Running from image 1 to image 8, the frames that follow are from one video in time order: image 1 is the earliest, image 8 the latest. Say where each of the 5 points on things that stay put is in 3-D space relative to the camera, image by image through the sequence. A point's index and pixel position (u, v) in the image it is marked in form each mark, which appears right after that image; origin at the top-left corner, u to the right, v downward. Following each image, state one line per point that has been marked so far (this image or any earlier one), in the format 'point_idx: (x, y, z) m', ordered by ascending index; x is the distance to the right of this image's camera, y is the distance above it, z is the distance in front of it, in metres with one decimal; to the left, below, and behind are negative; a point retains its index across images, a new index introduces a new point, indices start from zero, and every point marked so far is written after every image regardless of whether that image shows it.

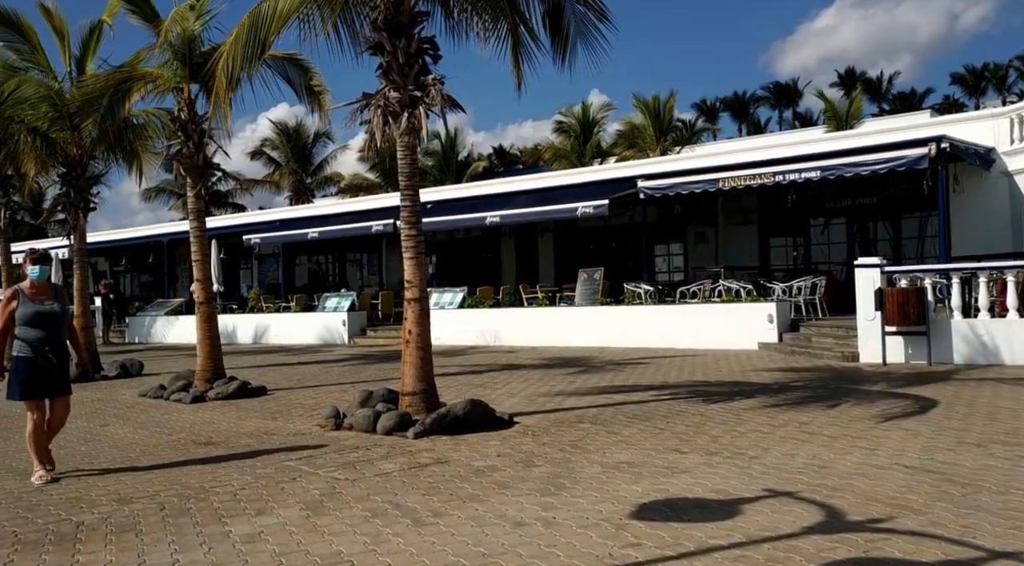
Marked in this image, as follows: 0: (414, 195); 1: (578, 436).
0: (-1.0, +0.9, +9.0) m
1: (+0.6, -1.3, +7.8) m
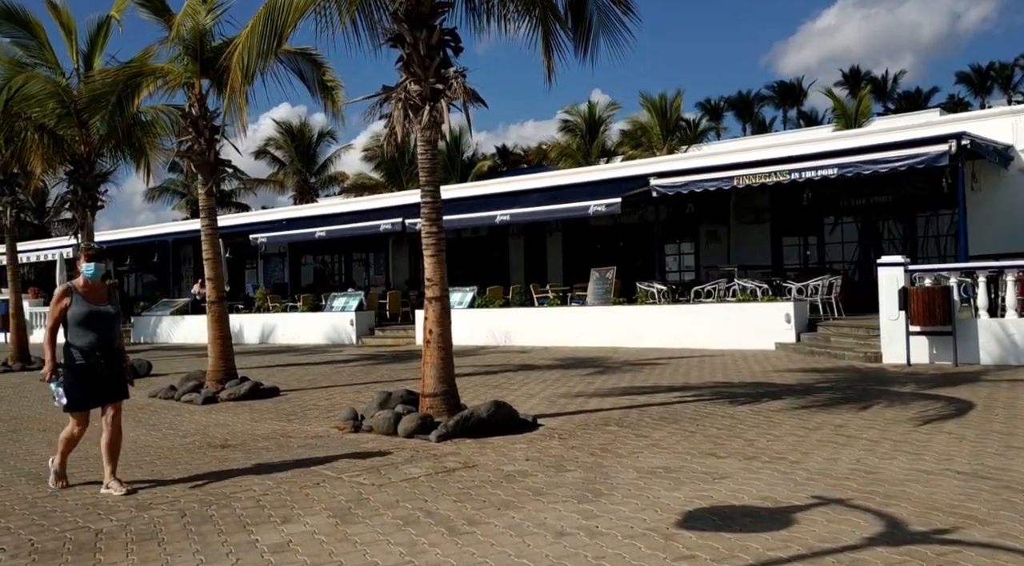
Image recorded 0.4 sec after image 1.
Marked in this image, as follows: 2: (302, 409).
0: (-0.7, +0.9, +8.7) m
1: (+0.8, -1.3, +7.6) m
2: (-2.5, -1.5, +10.5) m
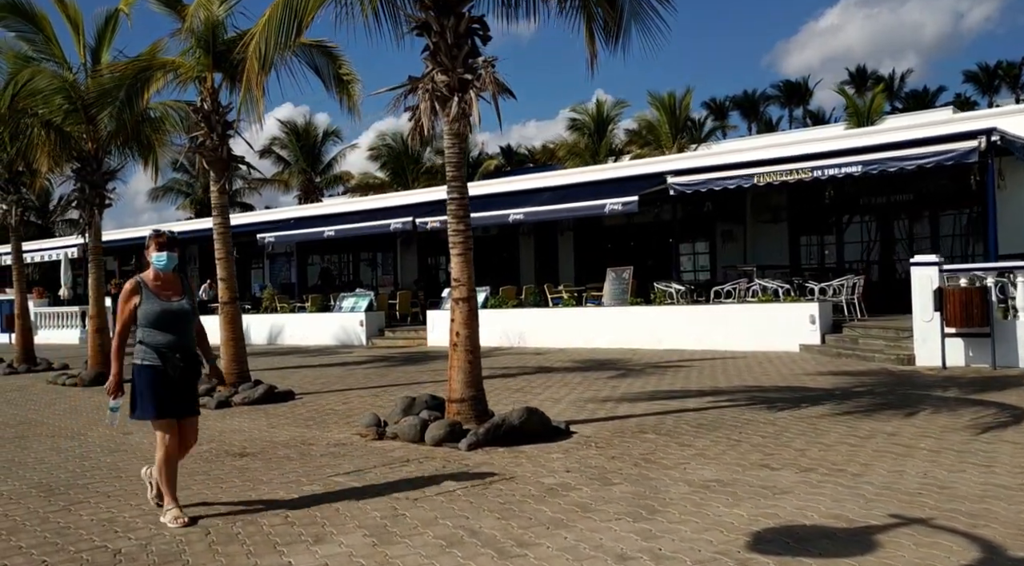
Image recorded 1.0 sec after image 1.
0: (-0.5, +0.9, +8.4) m
1: (+1.1, -1.3, +7.2) m
2: (-2.2, -1.5, +10.1) m
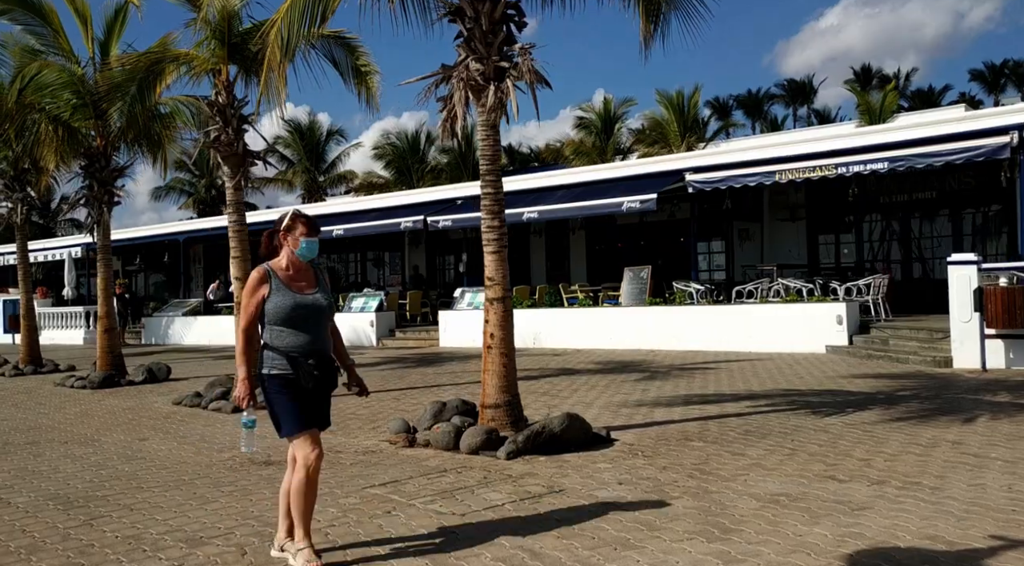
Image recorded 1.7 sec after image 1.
0: (-0.1, +0.9, +8.0) m
1: (+1.4, -1.3, +6.8) m
2: (-1.8, -1.5, +9.7) m
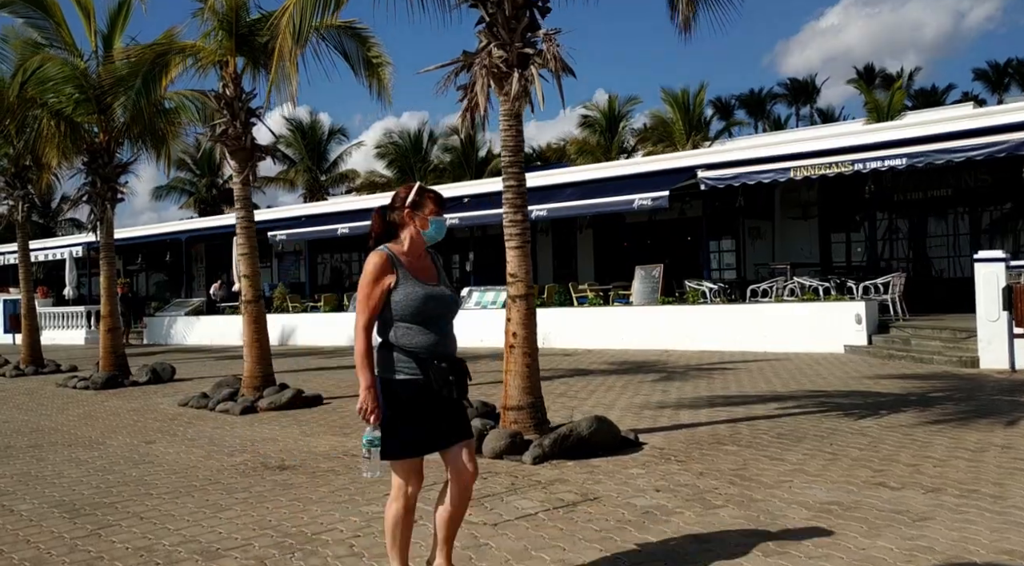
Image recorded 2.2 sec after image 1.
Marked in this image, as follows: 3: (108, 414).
0: (+0.1, +0.9, +7.6) m
1: (+1.6, -1.3, +6.5) m
2: (-1.6, -1.5, +9.4) m
3: (-5.1, -1.7, +11.4) m
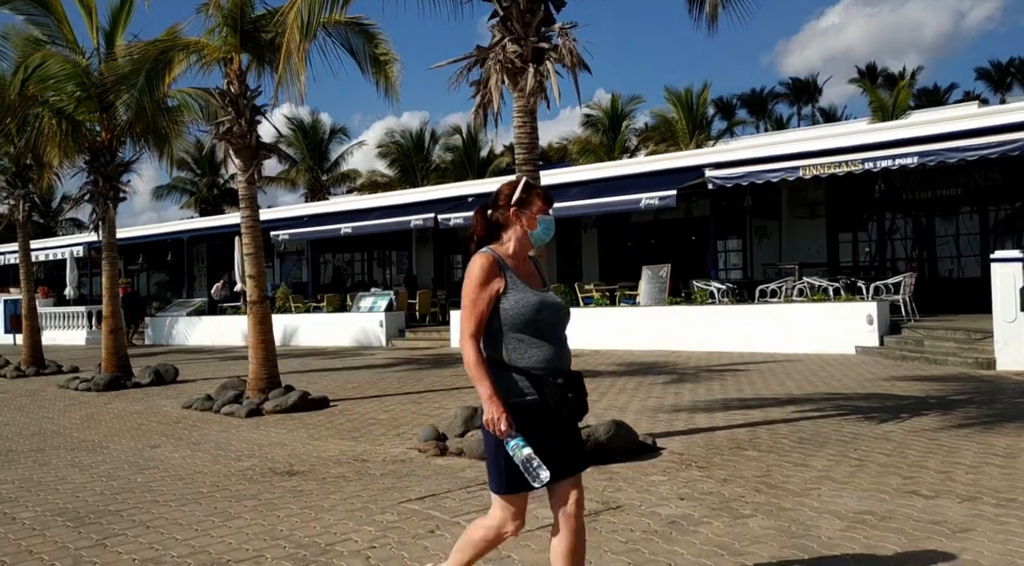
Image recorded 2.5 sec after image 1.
0: (+0.2, +0.9, +7.4) m
1: (+1.7, -1.3, +6.3) m
2: (-1.5, -1.5, +9.2) m
3: (-5.0, -1.7, +11.2) m
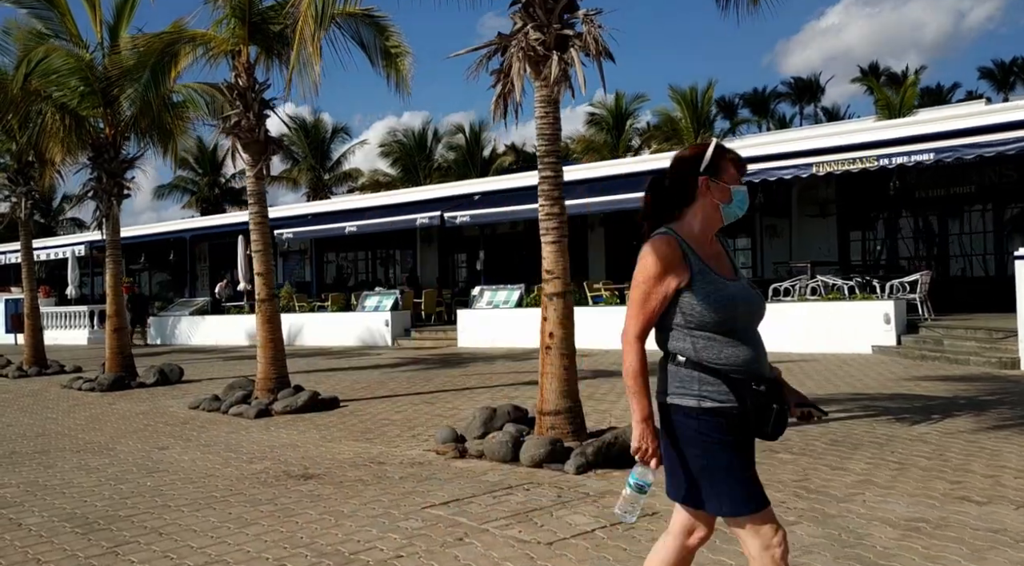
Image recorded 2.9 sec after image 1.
0: (+0.4, +1.0, +7.2) m
1: (+1.9, -1.3, +6.0) m
2: (-1.3, -1.5, +9.0) m
3: (-4.8, -1.6, +10.9) m
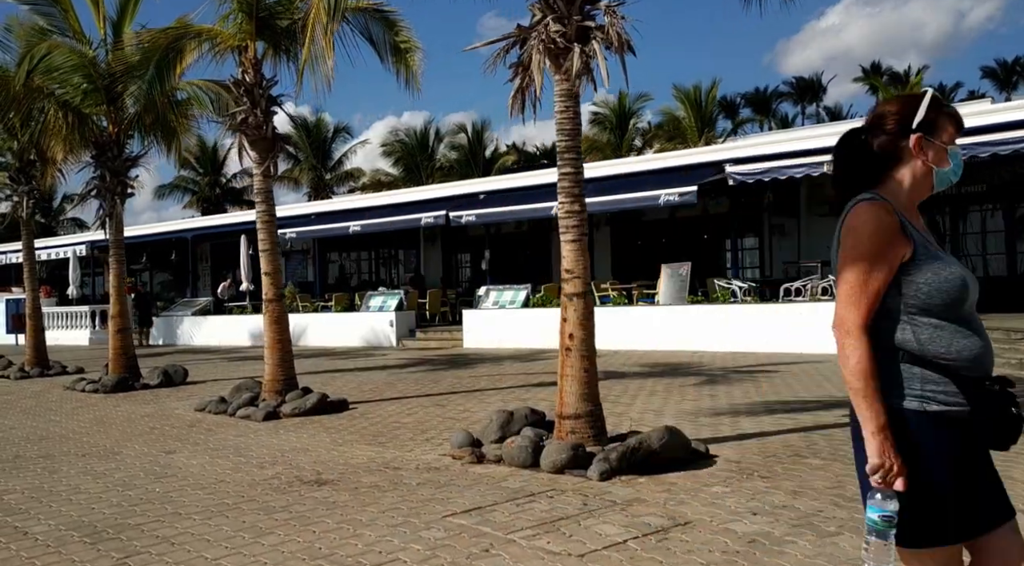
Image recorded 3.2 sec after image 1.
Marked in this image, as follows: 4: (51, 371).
0: (+0.5, +1.0, +7.0) m
1: (+2.1, -1.3, +5.8) m
2: (-1.2, -1.5, +8.8) m
3: (-4.7, -1.6, +10.7) m
4: (-9.3, -1.8, +18.0) m
